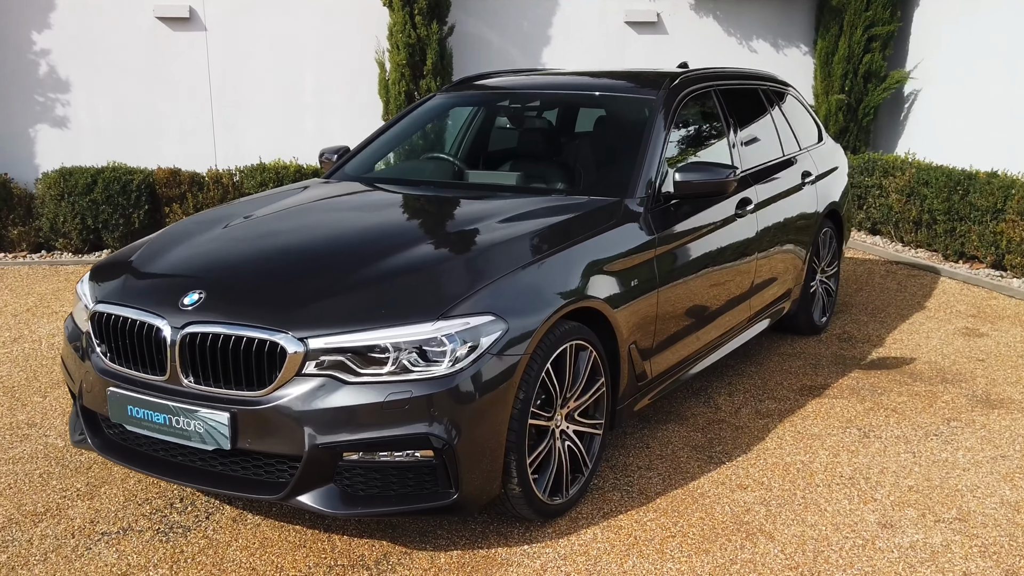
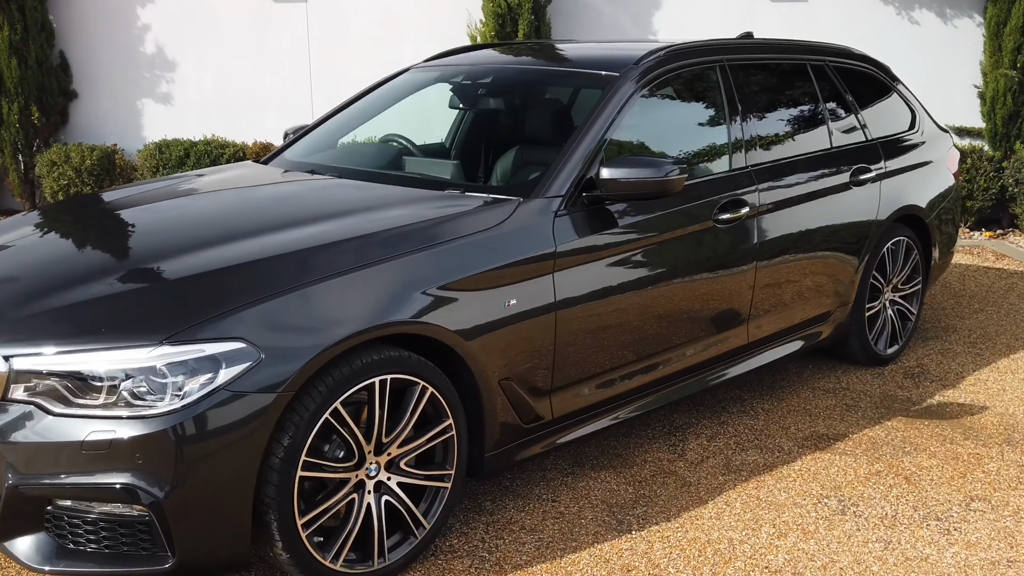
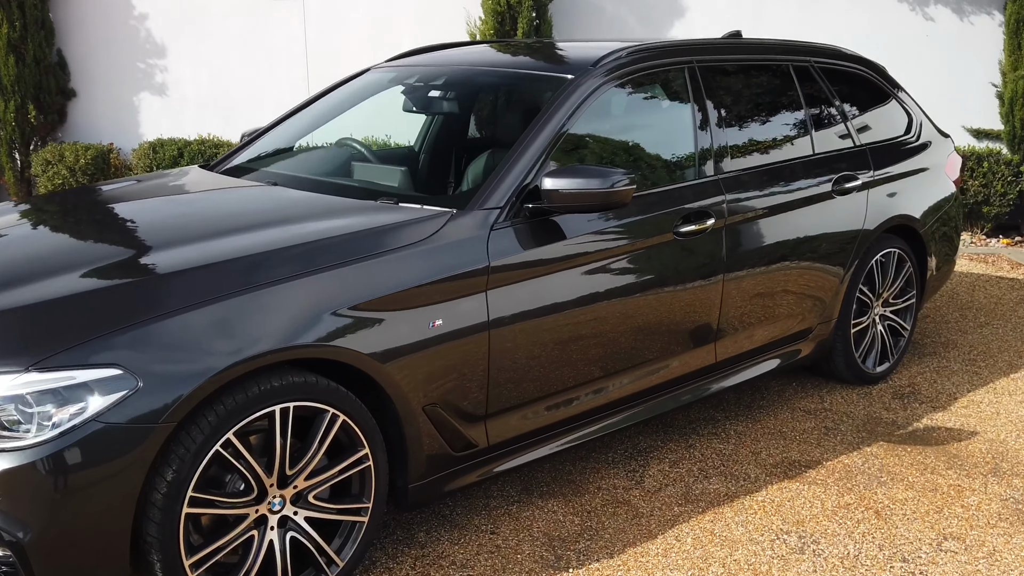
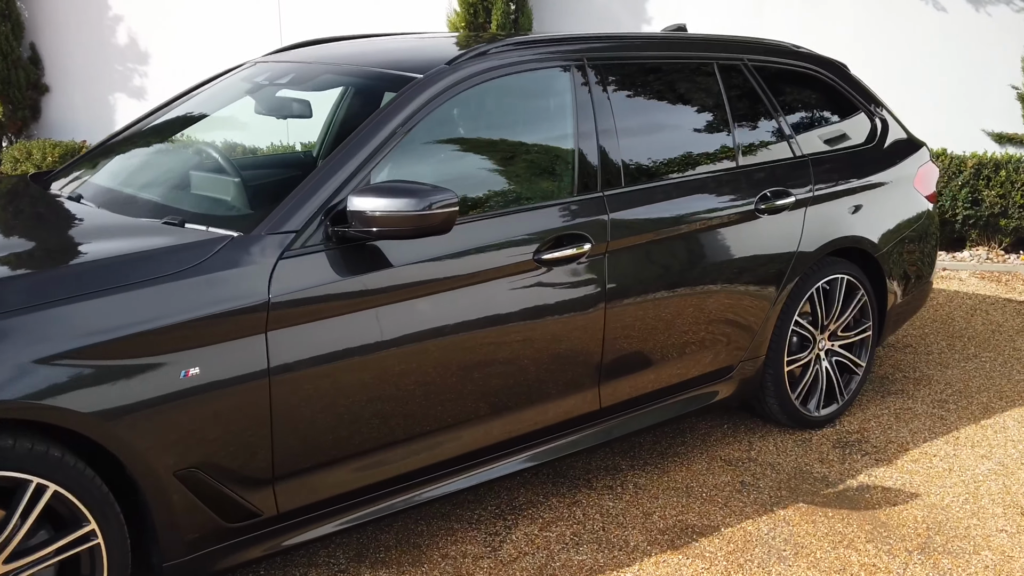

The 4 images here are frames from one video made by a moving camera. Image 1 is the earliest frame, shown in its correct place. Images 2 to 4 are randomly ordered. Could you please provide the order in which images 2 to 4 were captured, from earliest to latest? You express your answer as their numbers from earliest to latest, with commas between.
2, 3, 4
